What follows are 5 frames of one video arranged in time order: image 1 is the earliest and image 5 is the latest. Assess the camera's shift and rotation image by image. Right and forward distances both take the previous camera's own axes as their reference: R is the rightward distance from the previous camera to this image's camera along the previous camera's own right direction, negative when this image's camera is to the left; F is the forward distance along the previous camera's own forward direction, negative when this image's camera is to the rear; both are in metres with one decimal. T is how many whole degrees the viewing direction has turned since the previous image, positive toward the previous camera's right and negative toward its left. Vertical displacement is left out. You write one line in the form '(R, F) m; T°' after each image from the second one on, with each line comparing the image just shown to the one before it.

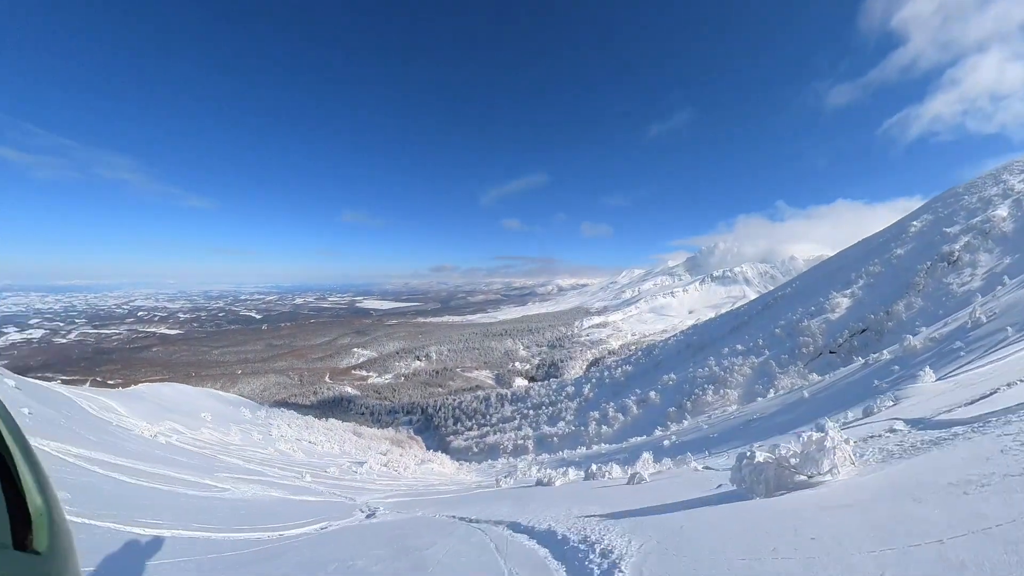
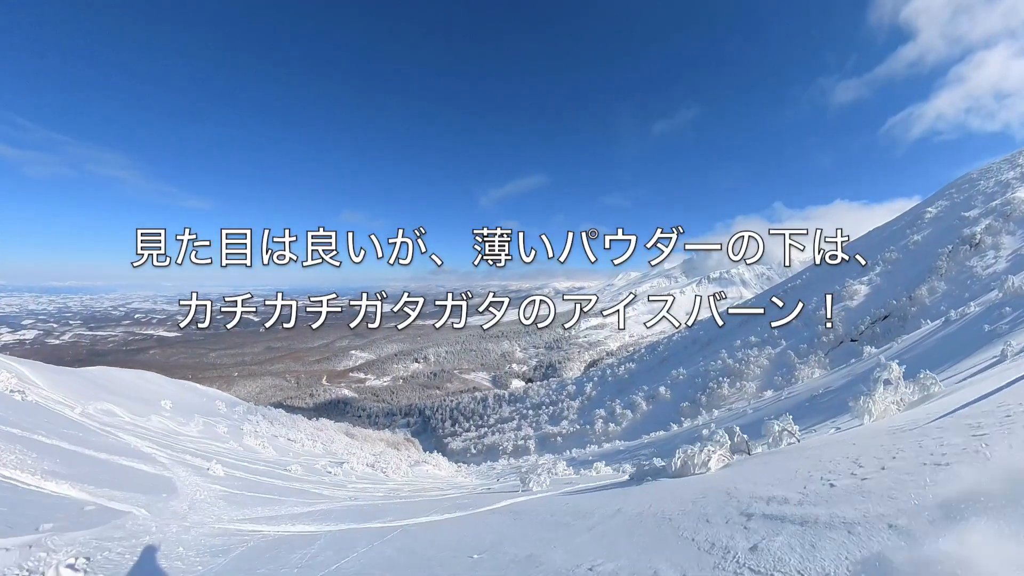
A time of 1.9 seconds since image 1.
(-0.4, +2.8) m; 0°
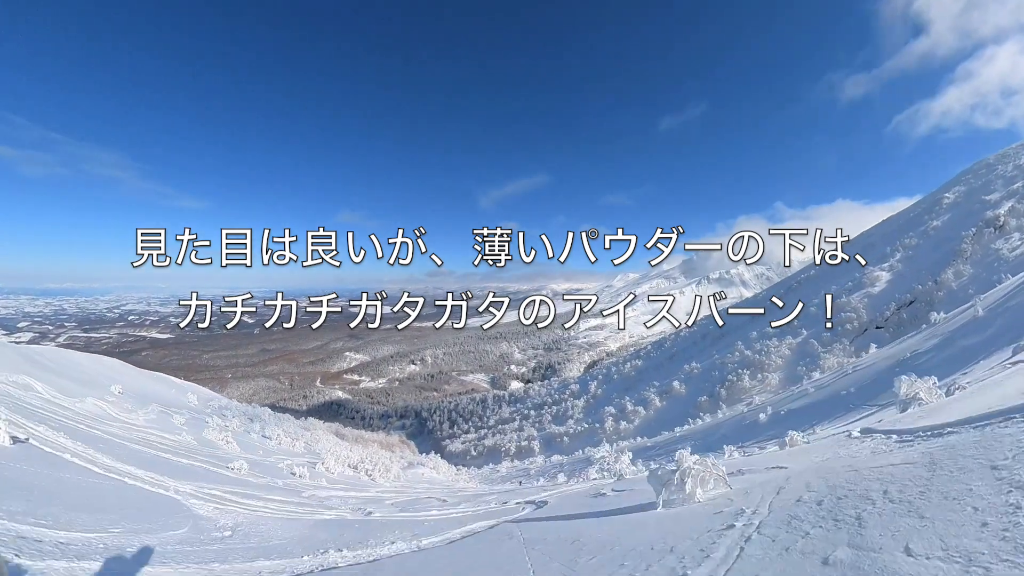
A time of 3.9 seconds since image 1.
(-0.5, +3.0) m; 0°
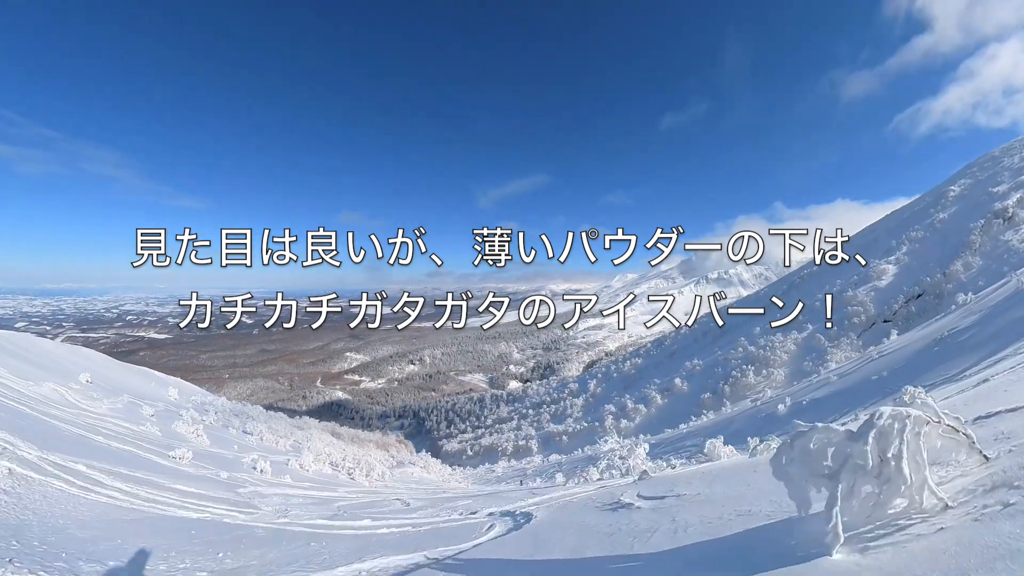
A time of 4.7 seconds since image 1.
(+0.2, +1.2) m; 0°
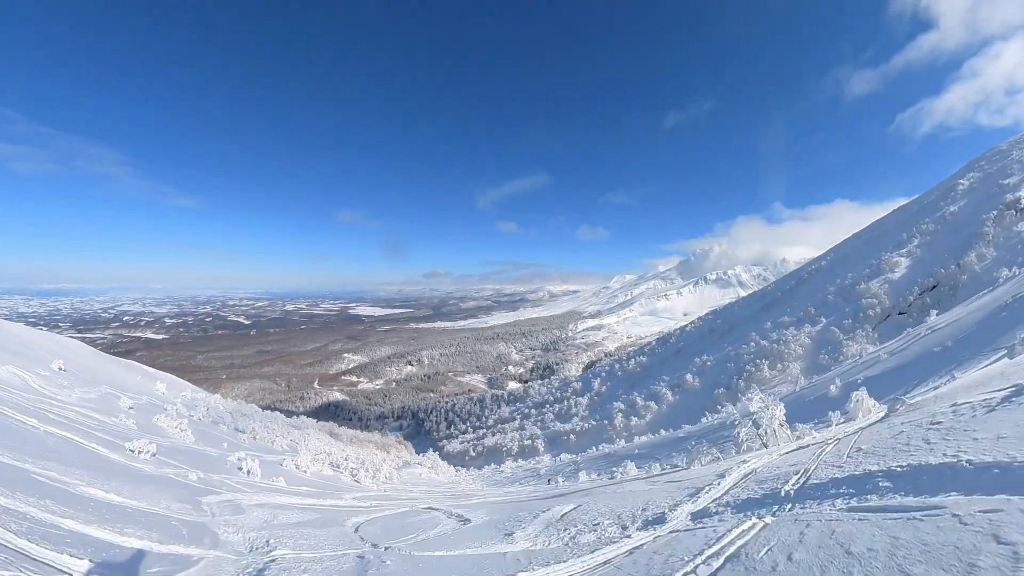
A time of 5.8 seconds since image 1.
(-0.7, +1.4) m; 0°
